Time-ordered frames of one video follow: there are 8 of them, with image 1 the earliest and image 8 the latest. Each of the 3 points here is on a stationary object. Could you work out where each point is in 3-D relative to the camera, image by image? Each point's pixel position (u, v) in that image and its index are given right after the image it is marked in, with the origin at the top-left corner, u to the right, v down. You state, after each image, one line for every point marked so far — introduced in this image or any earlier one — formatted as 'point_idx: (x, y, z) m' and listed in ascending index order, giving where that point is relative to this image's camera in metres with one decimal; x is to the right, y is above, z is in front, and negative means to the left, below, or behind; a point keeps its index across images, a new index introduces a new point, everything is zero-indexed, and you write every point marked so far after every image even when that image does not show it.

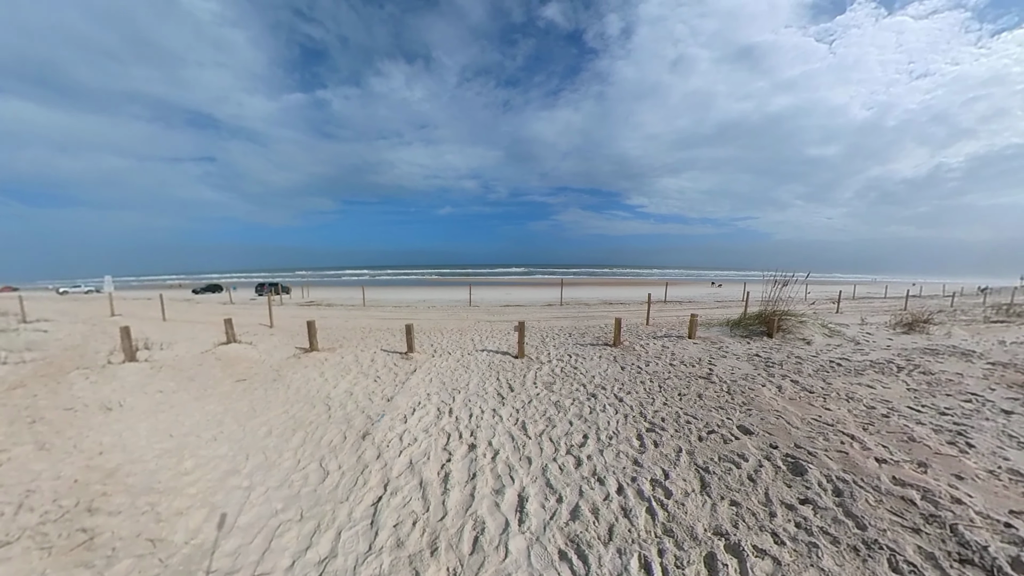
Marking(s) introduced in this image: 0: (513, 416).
0: (0.0, -1.9, +5.6) m
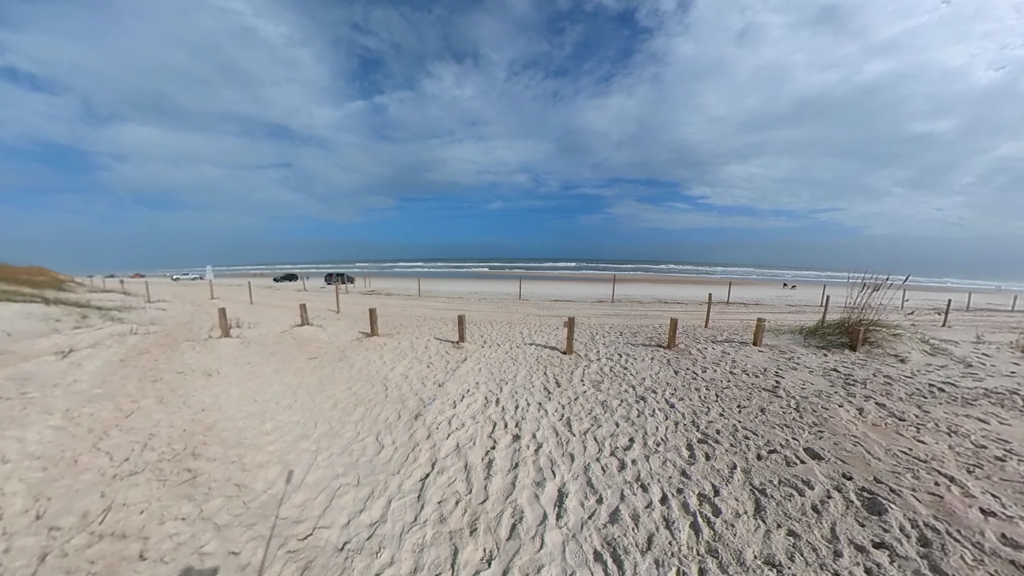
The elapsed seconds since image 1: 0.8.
0: (+0.6, -1.8, +5.6) m
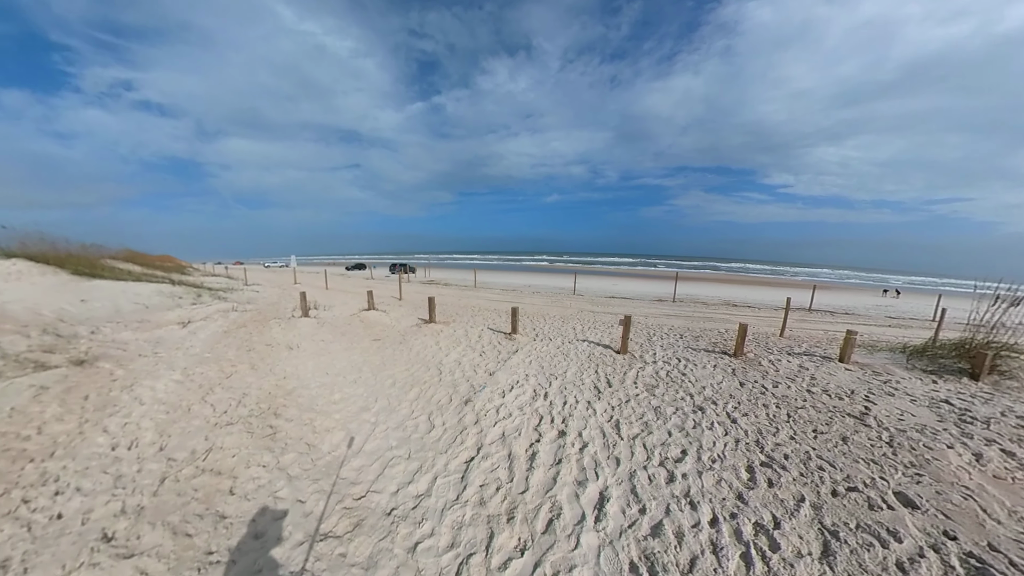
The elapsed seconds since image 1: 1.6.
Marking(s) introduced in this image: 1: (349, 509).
0: (+1.4, -1.8, +5.4) m
1: (-1.7, -2.4, +4.2) m
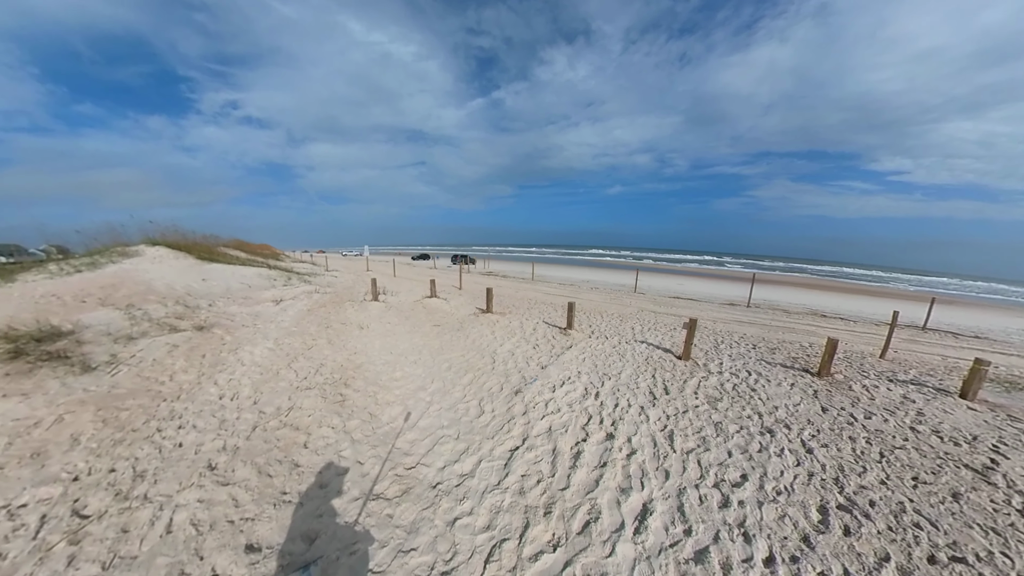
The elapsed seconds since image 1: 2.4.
0: (+2.0, -1.8, +5.0) m
1: (-1.3, -2.3, +4.6) m
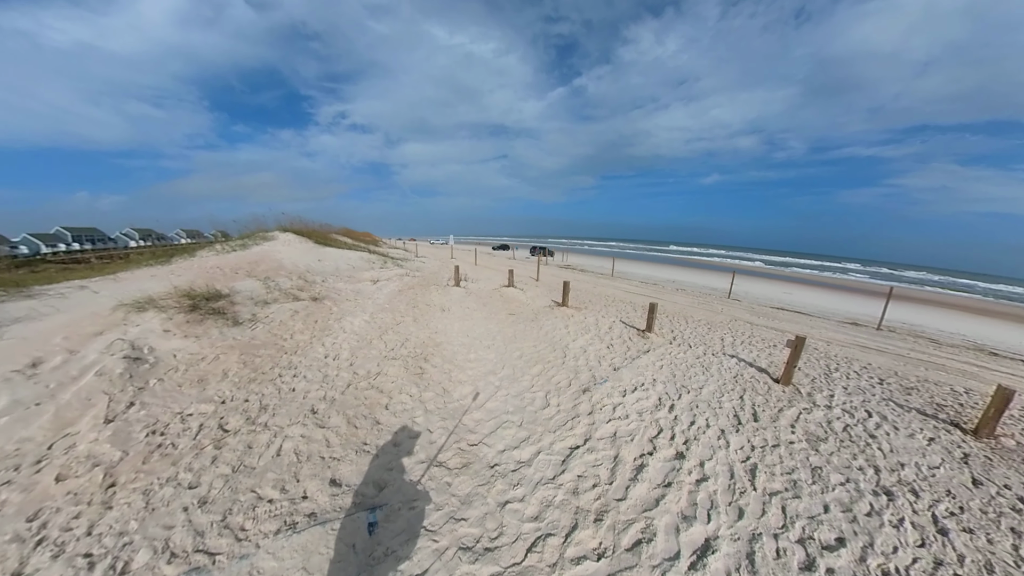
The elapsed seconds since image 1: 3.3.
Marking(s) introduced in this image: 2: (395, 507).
0: (+2.7, -1.9, +4.3) m
1: (-0.6, -2.1, +5.0) m
2: (-1.2, -2.4, +4.2) m
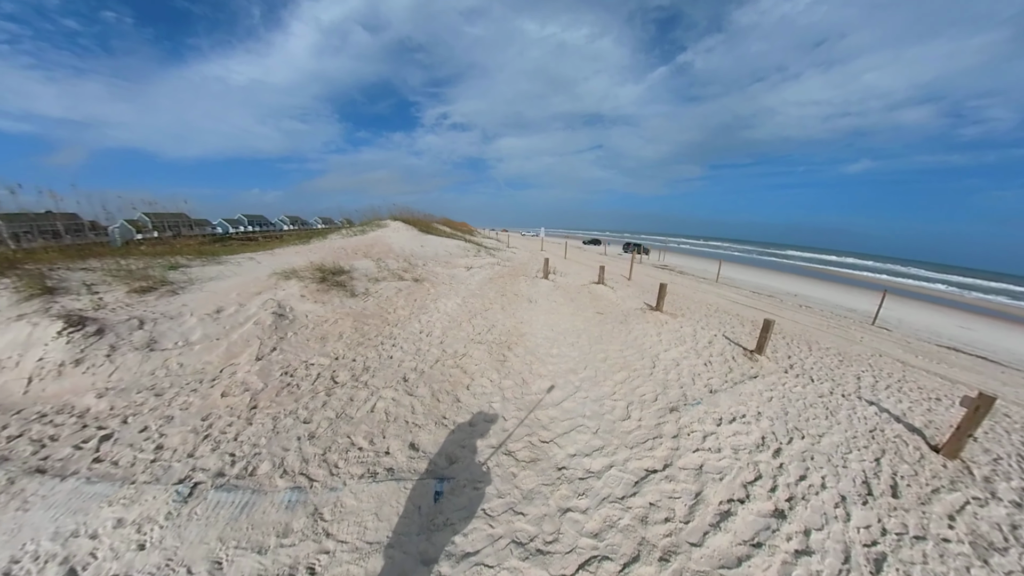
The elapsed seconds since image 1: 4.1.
0: (+3.2, -2.1, +3.2) m
1: (+0.3, -2.1, +5.0) m
2: (-0.6, -2.2, +4.5) m
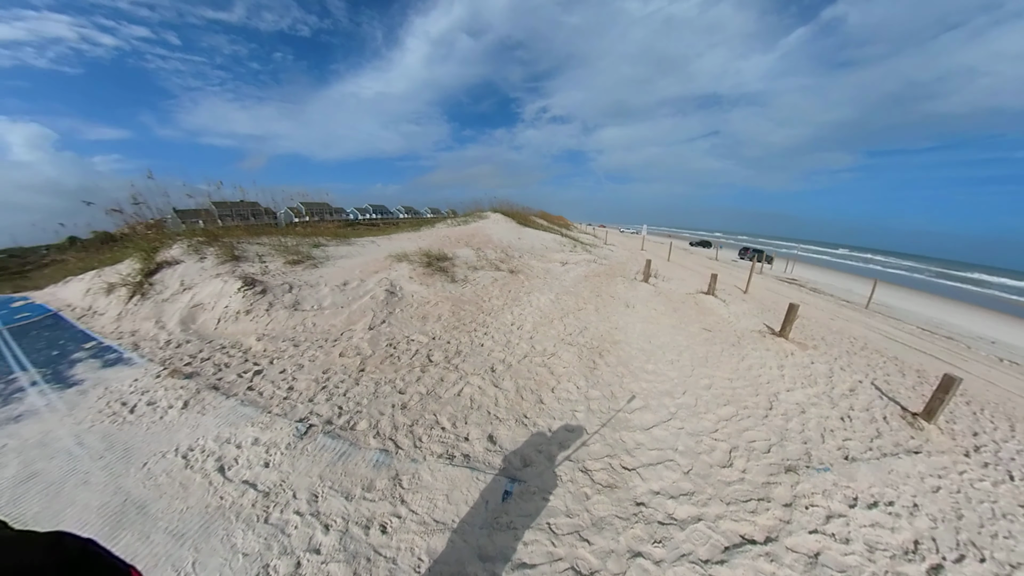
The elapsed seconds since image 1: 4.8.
0: (+3.3, -2.4, +1.9) m
1: (+1.2, -2.2, +4.5) m
2: (+0.1, -2.3, +4.3) m
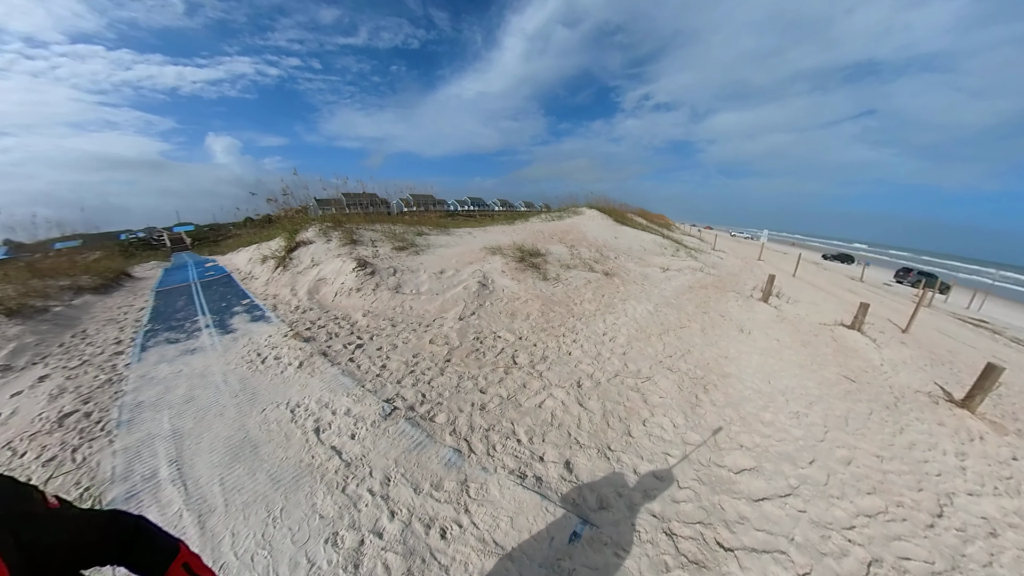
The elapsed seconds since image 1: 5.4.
0: (+3.3, -2.8, +0.8) m
1: (+1.9, -2.5, +3.9) m
2: (+0.9, -2.6, +4.0) m
